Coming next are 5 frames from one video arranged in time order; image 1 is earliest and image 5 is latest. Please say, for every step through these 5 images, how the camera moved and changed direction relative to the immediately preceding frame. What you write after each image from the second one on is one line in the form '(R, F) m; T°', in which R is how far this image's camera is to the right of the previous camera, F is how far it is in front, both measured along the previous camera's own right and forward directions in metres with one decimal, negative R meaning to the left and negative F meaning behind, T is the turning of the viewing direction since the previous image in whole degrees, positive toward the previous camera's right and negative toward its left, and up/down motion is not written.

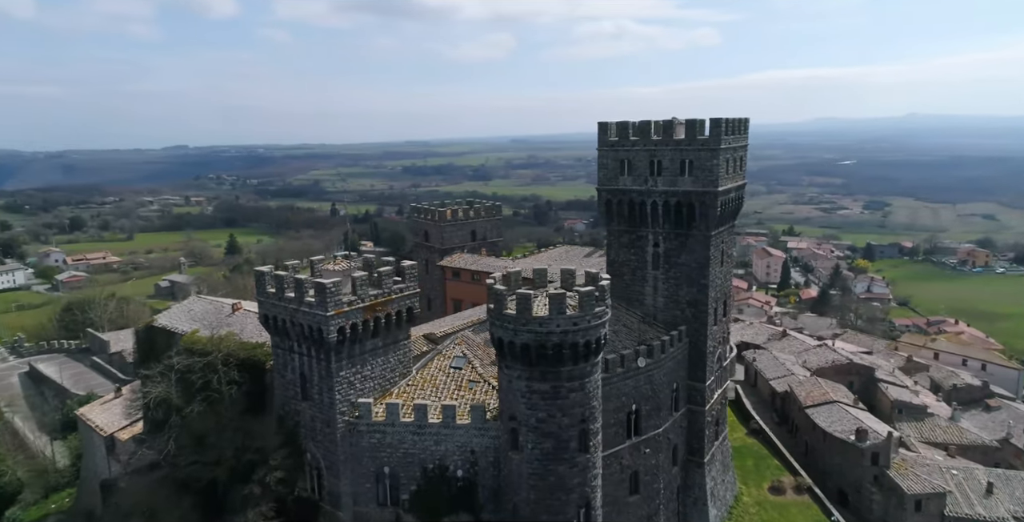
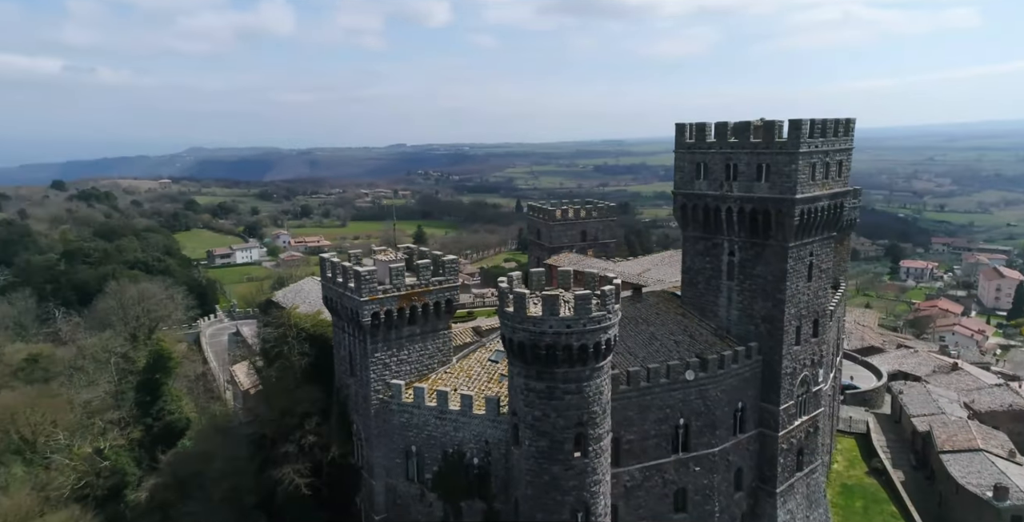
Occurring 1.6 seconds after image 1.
(+5.9, +0.3) m; -18°
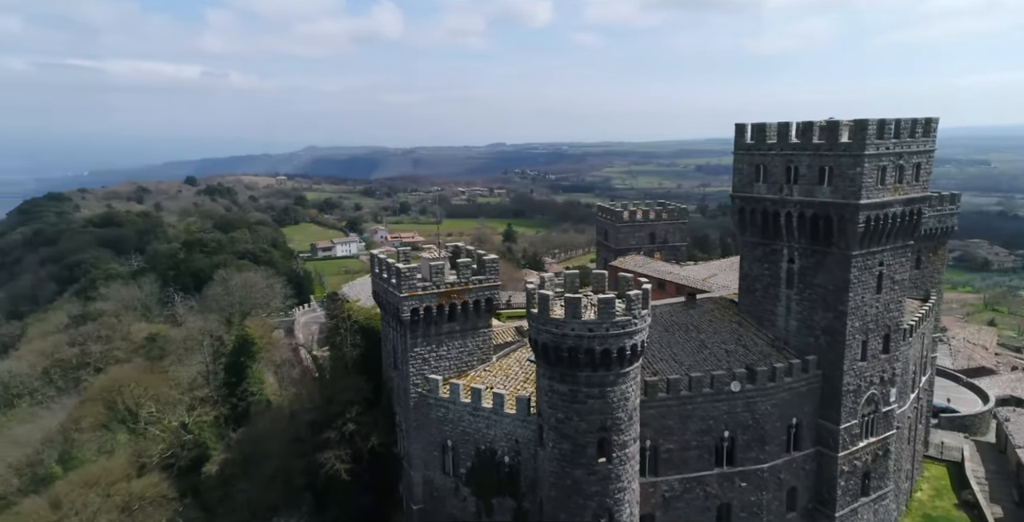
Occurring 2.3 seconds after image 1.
(+2.2, +0.1) m; -9°
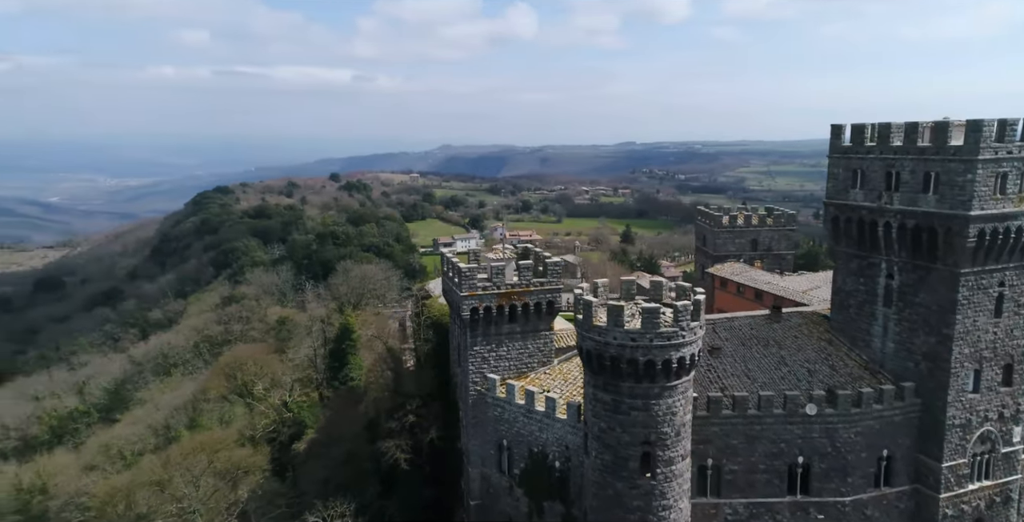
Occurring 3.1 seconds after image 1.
(+2.4, +0.4) m; -11°
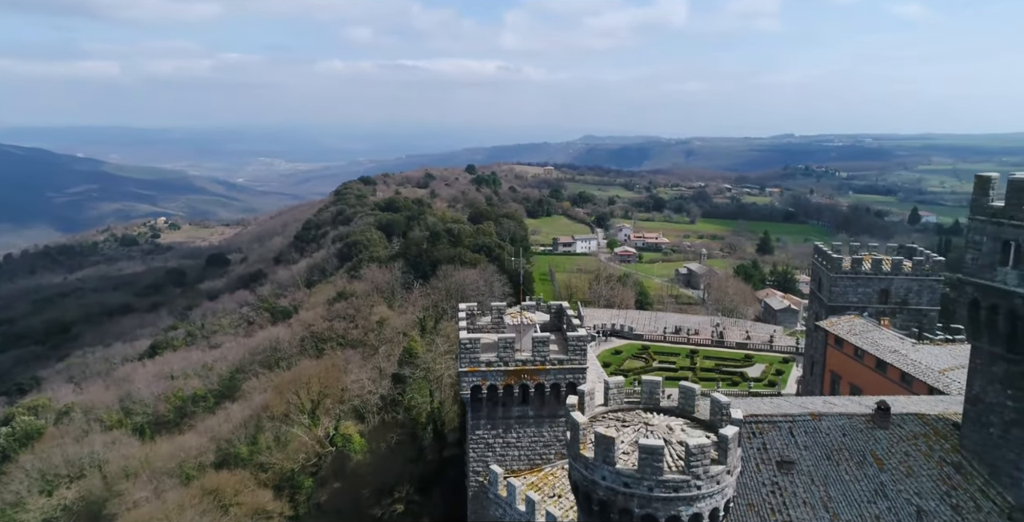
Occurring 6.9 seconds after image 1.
(+3.5, +4.7) m; -13°
